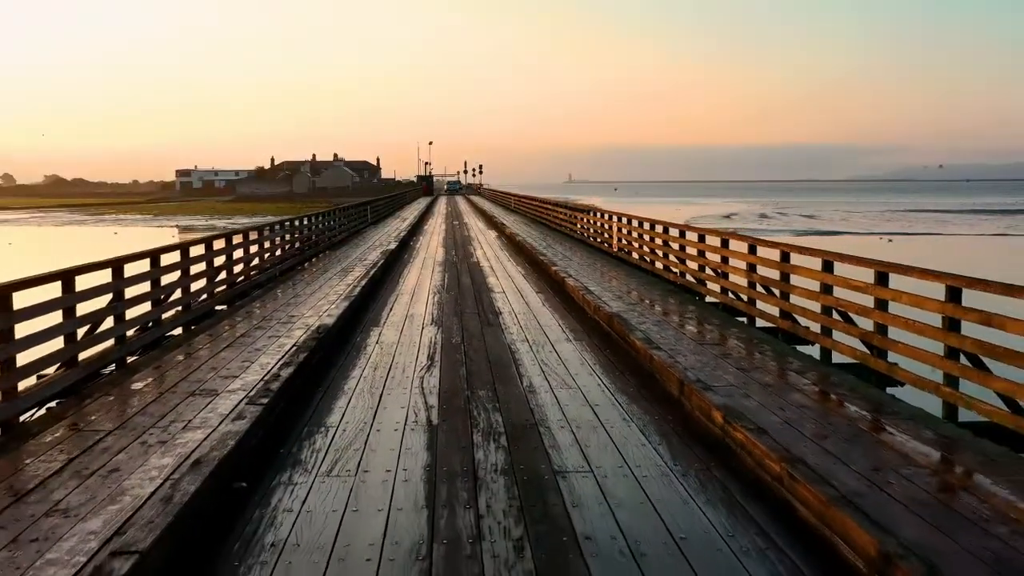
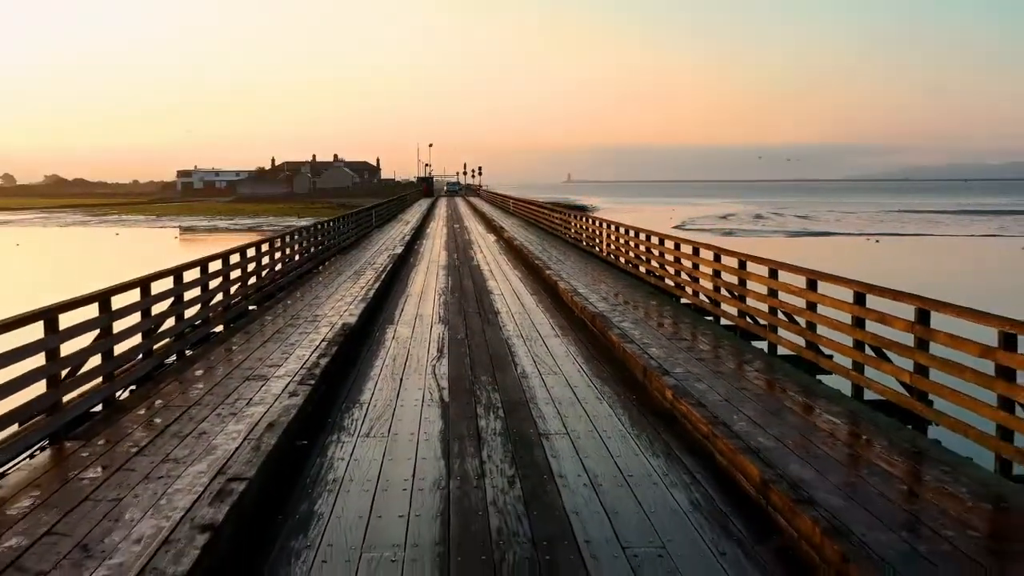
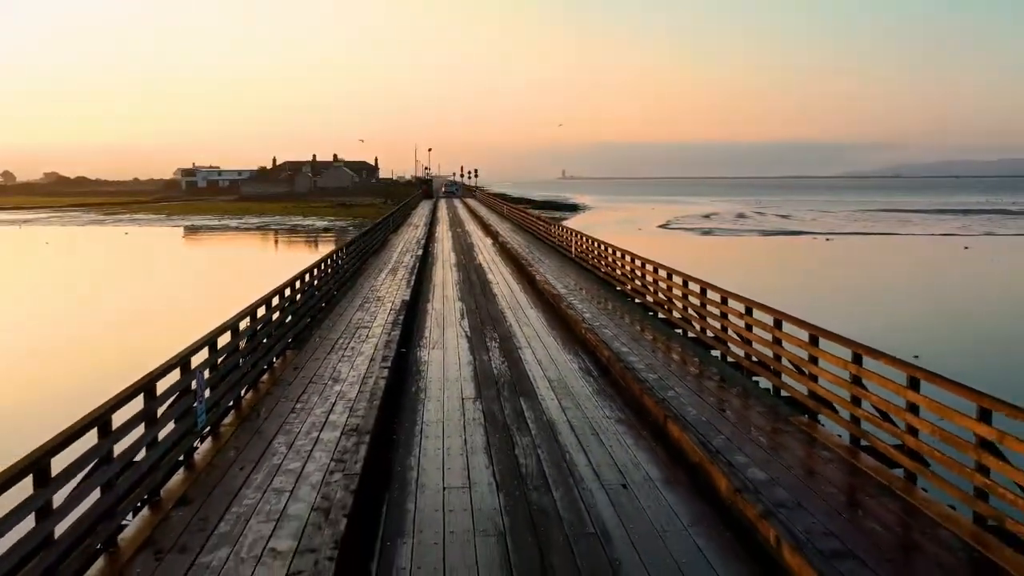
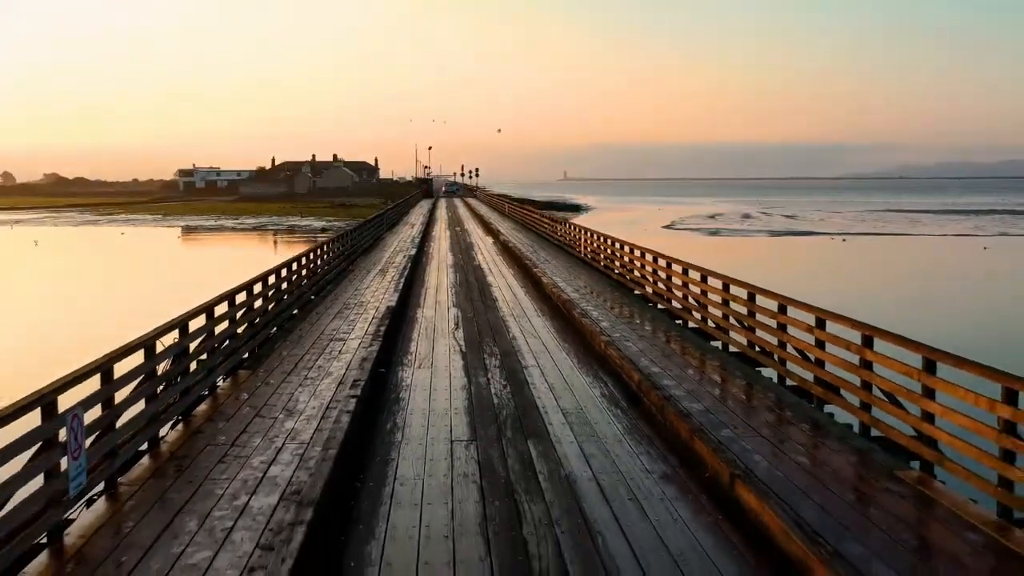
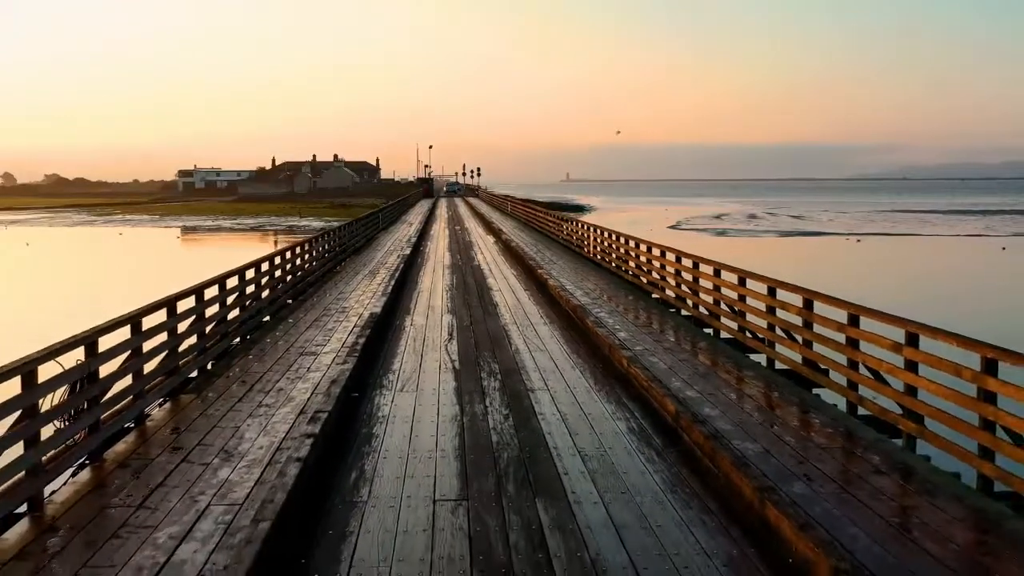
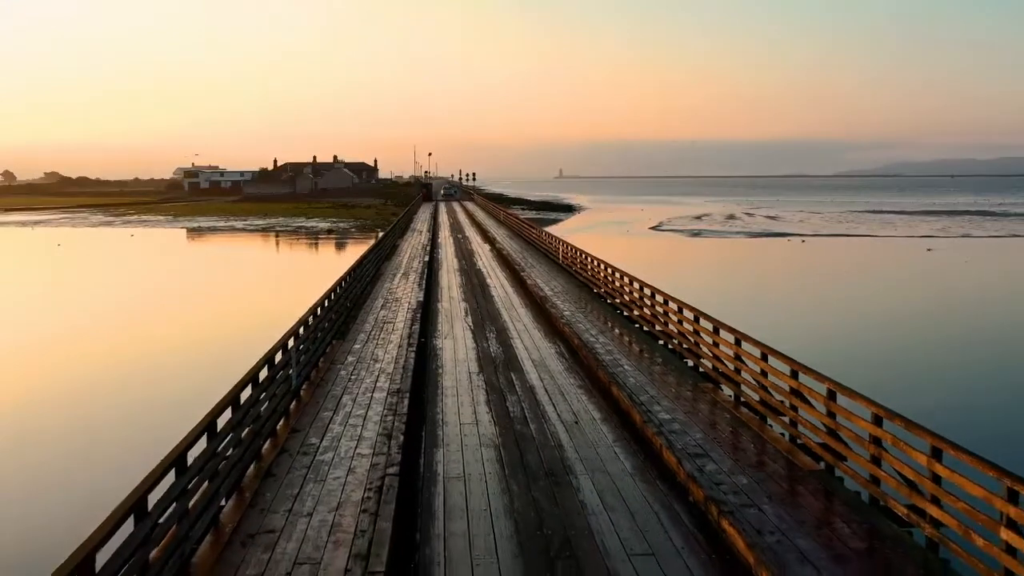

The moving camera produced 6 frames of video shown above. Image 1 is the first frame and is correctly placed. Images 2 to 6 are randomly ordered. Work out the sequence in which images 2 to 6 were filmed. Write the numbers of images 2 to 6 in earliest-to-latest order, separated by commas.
2, 5, 4, 3, 6
